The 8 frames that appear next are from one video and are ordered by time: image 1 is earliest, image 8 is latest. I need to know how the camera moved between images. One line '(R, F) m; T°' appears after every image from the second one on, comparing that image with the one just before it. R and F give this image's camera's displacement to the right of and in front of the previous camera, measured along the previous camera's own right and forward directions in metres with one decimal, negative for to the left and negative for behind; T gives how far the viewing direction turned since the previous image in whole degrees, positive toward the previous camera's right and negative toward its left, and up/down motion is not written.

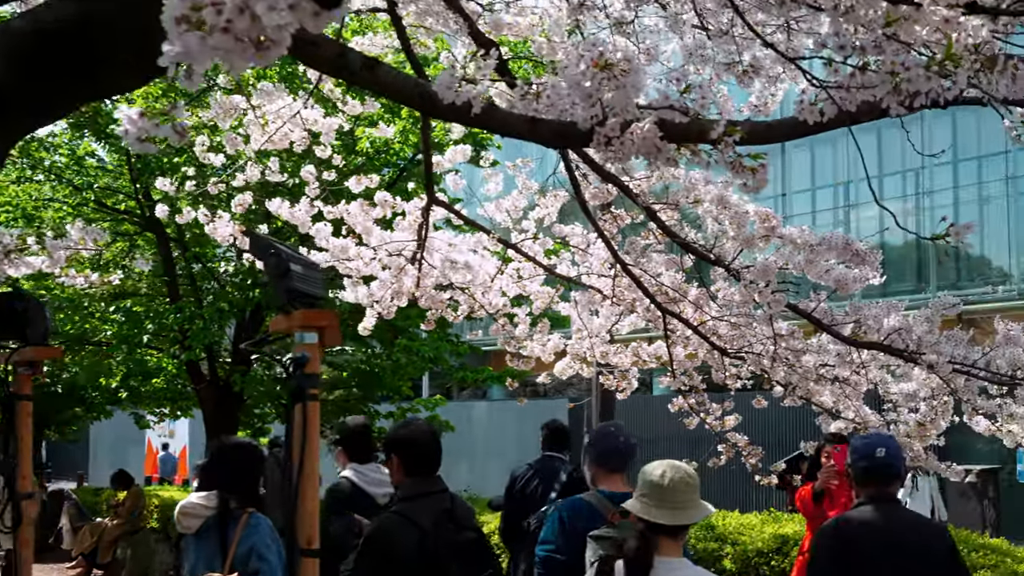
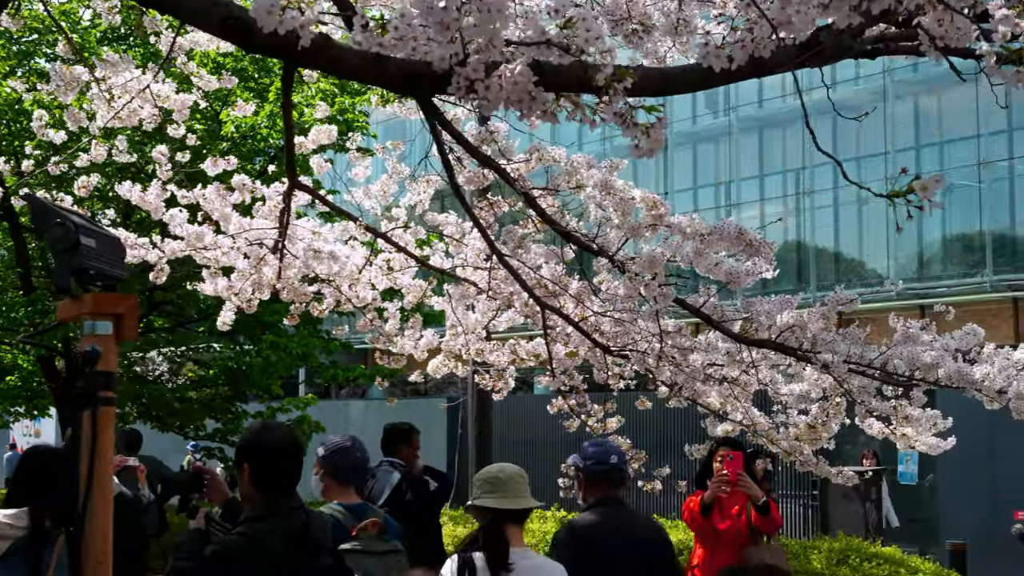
(+0.1, +0.6) m; +5°
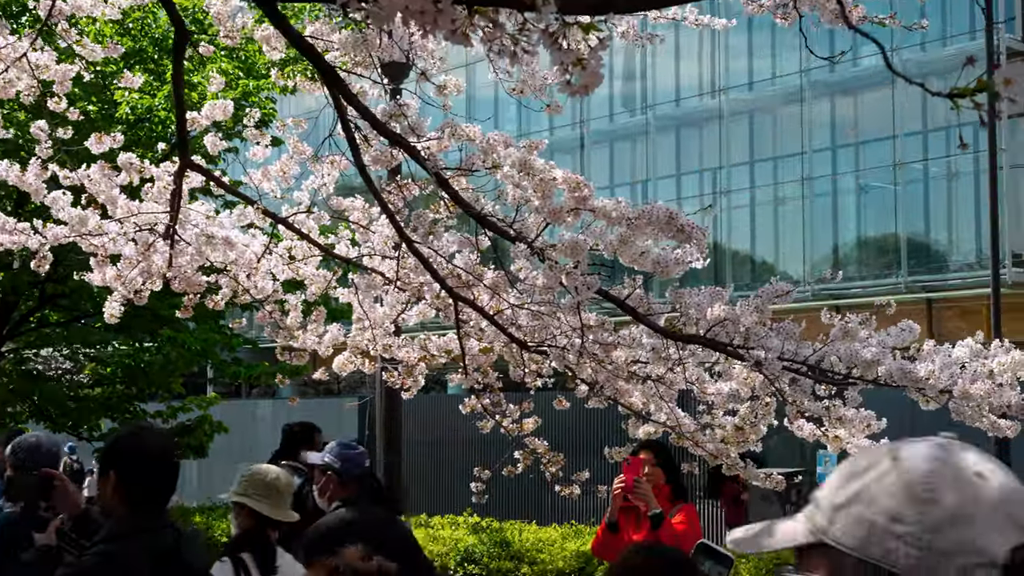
(0.0, +0.6) m; +3°
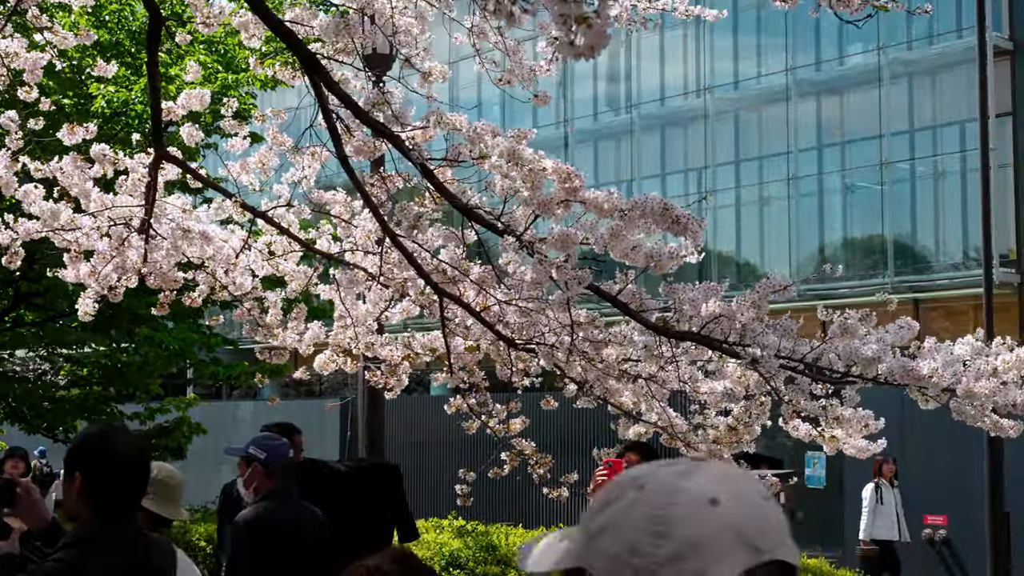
(0.0, +0.3) m; +1°
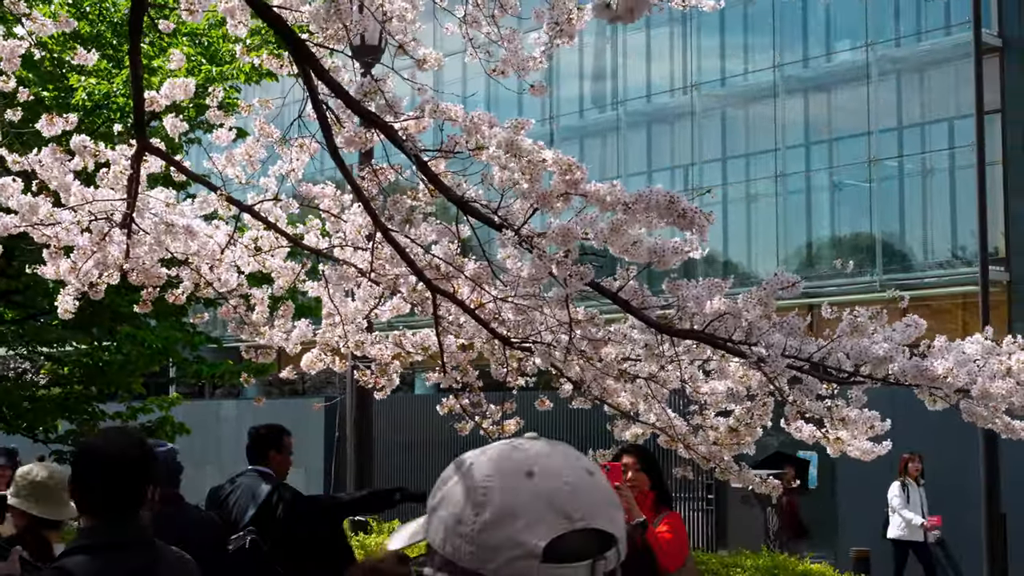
(-0.1, +0.2) m; +1°
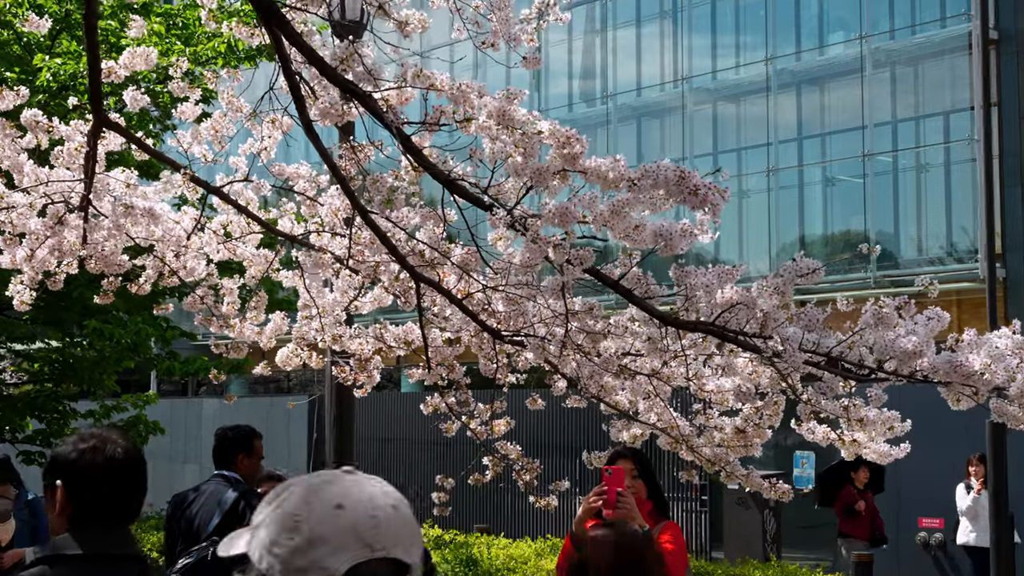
(0.0, +0.6) m; +1°
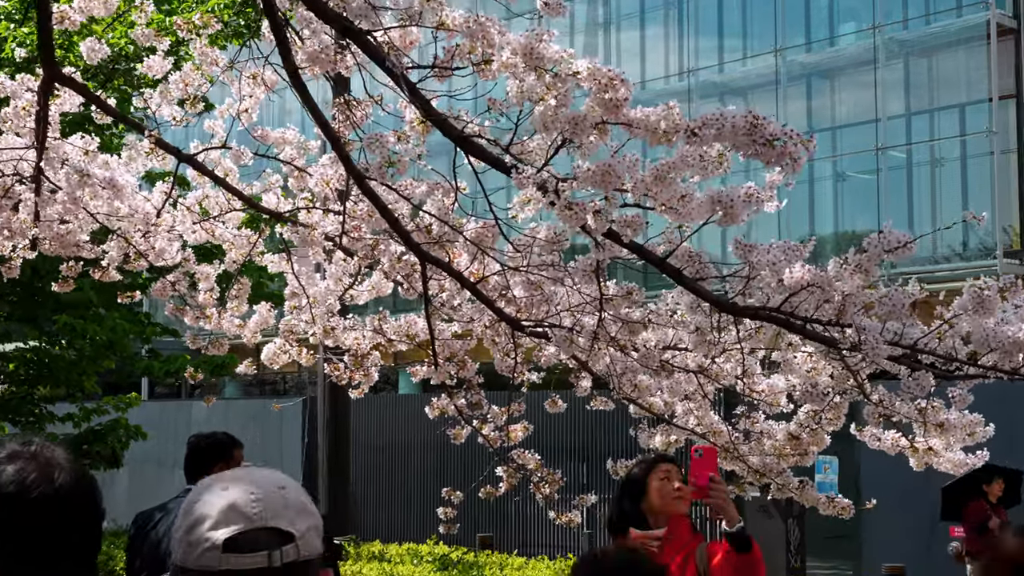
(-0.1, +1.0) m; 0°
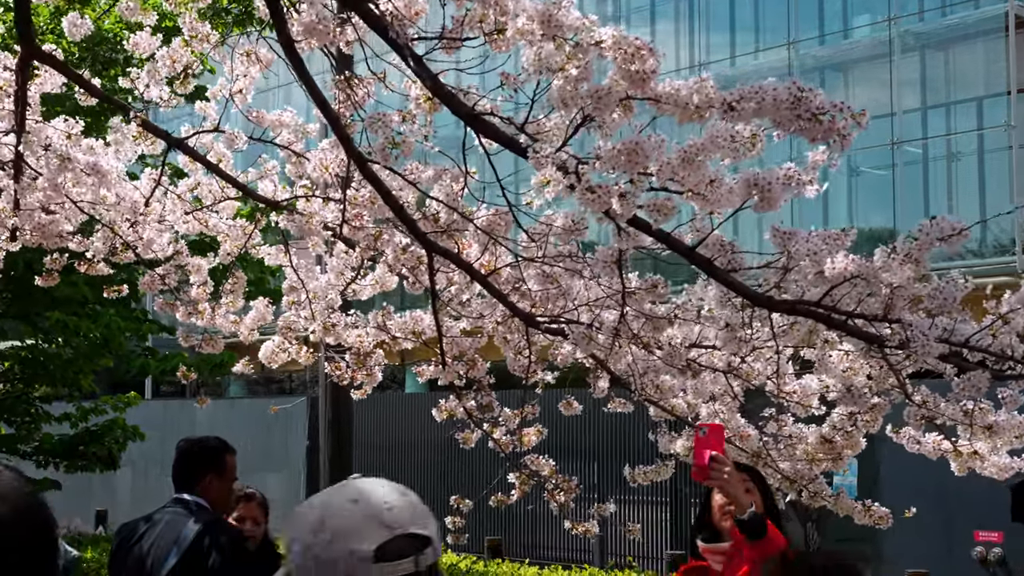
(0.0, +0.4) m; 0°
